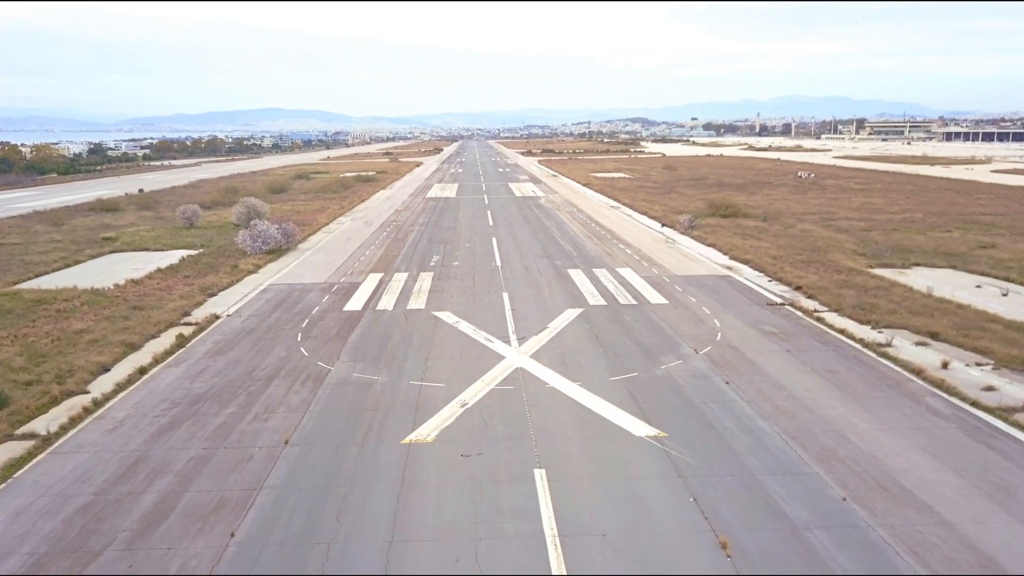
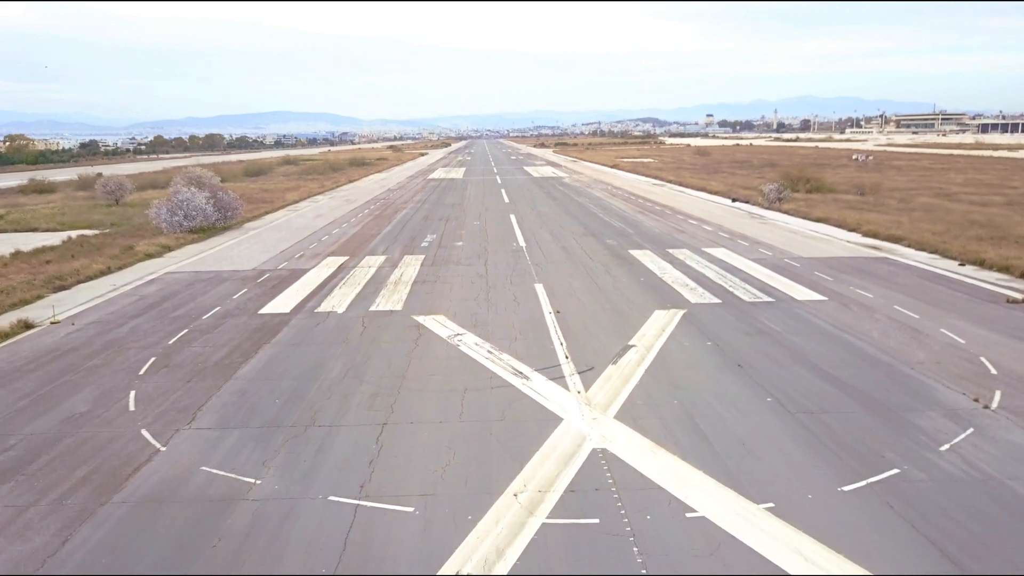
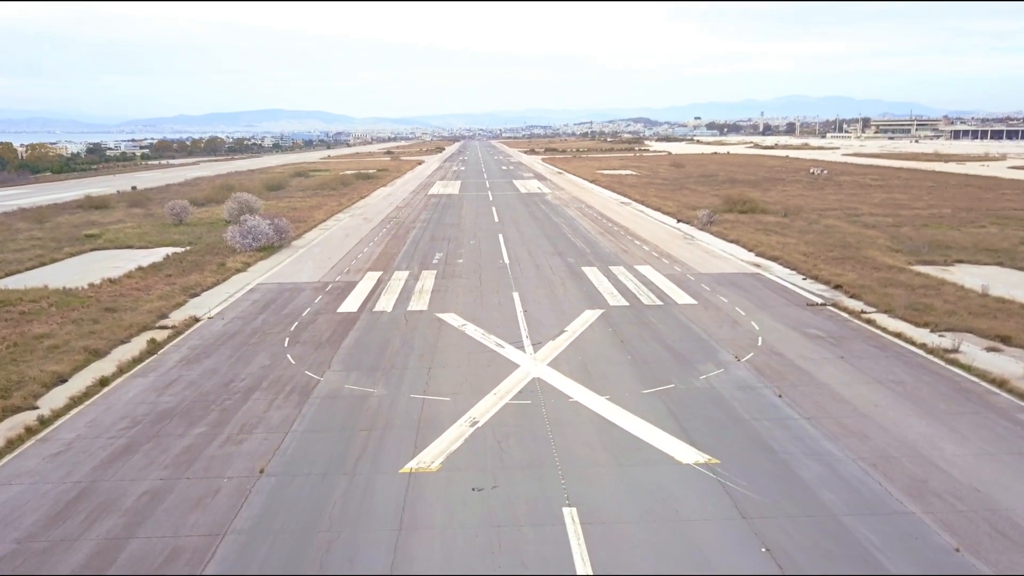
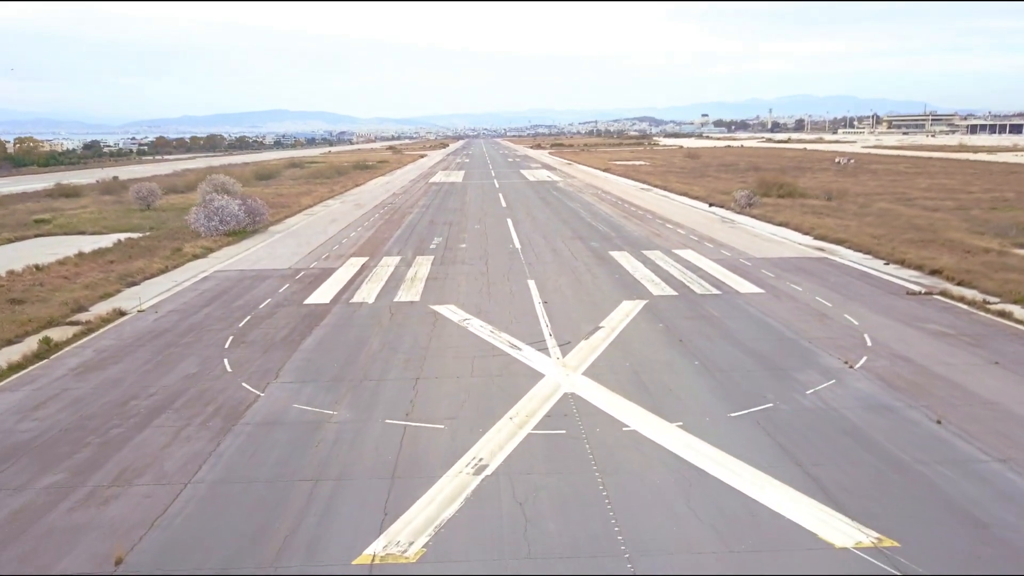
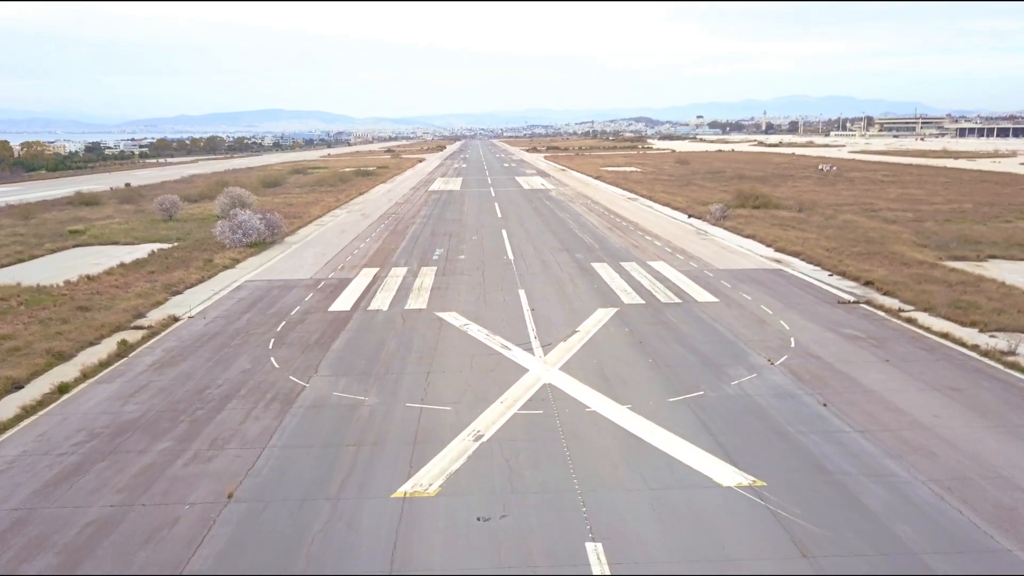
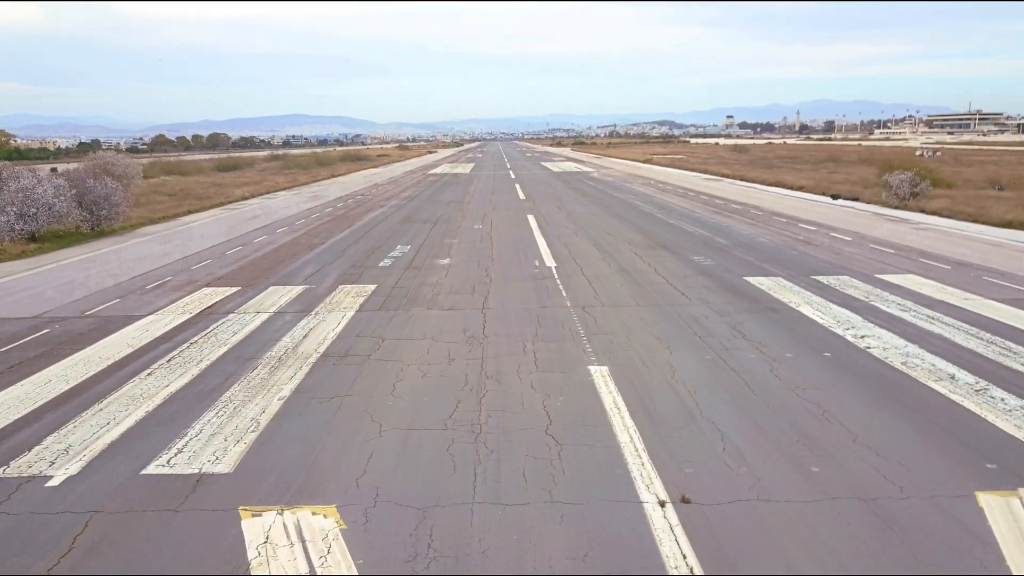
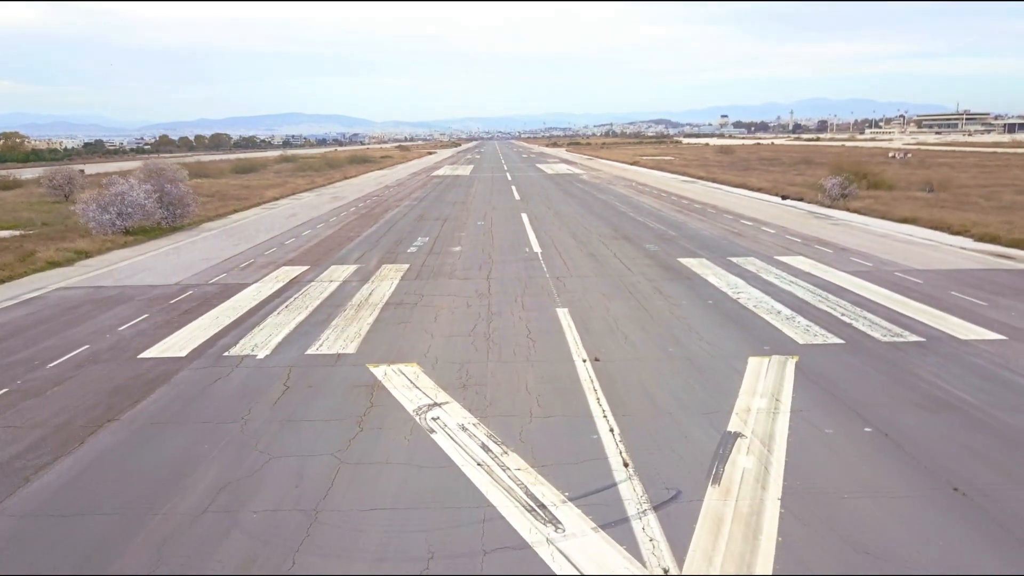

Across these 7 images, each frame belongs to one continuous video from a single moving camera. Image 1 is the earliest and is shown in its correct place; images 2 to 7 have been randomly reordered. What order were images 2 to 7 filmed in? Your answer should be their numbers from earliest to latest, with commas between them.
3, 5, 4, 2, 7, 6
